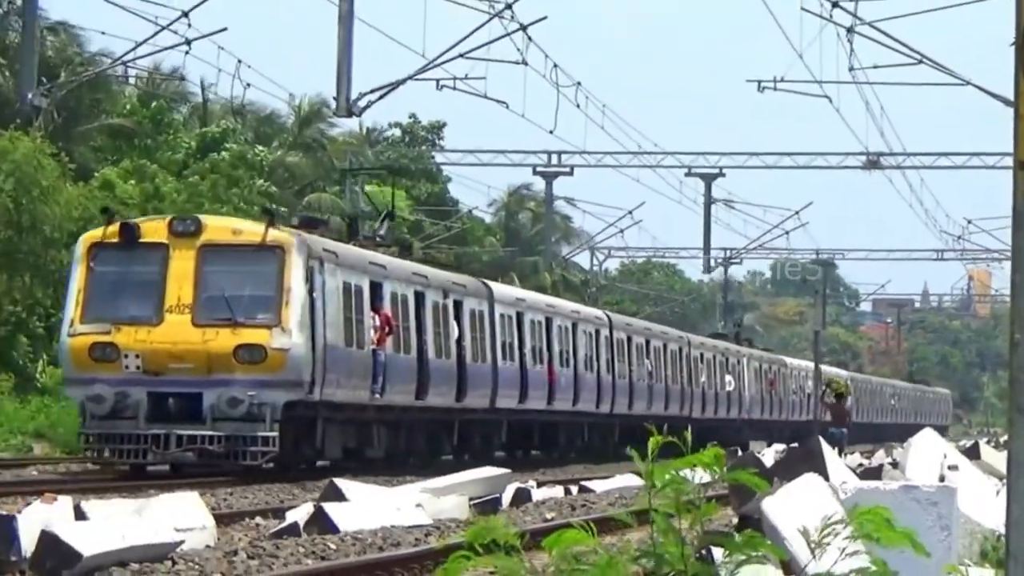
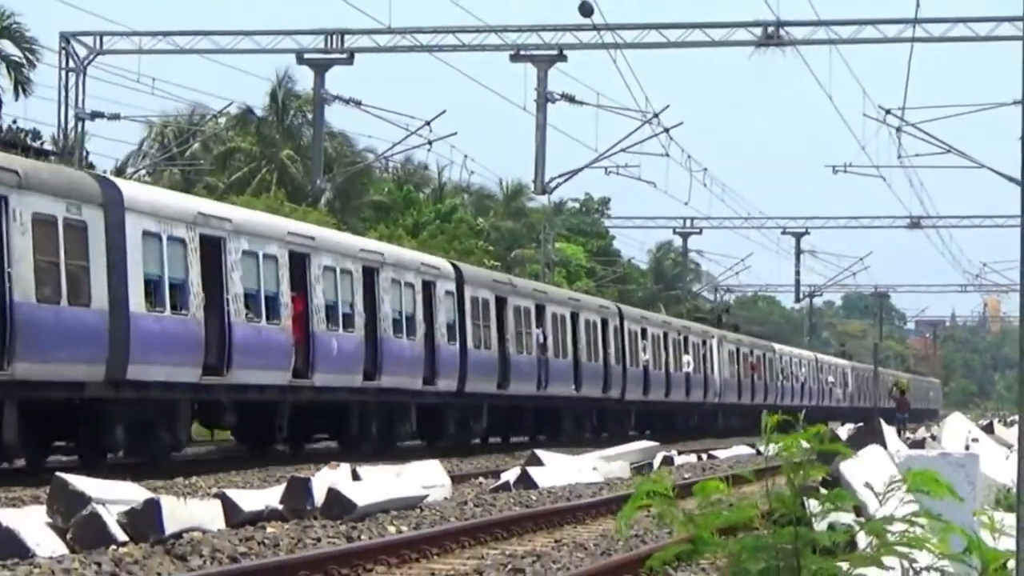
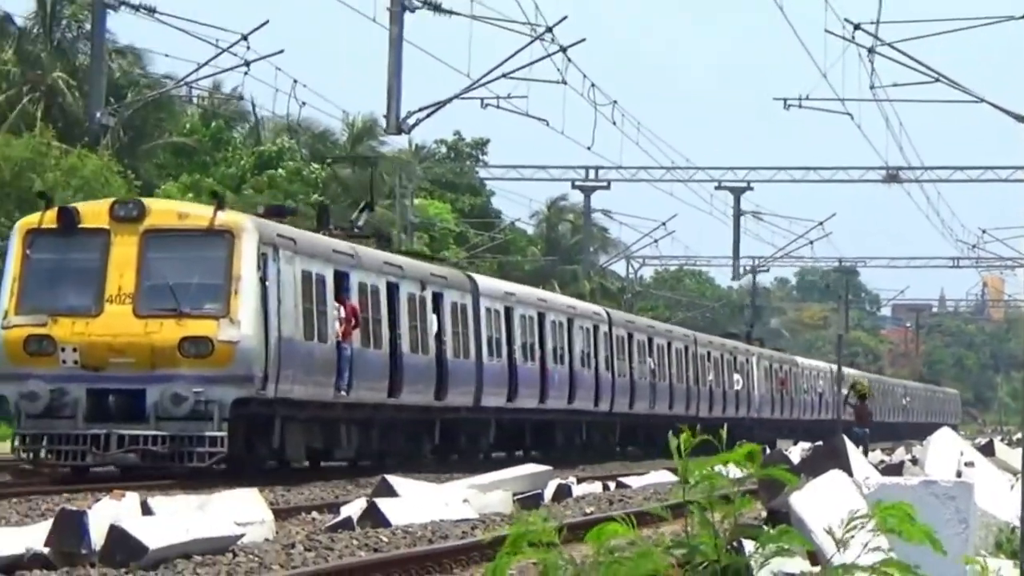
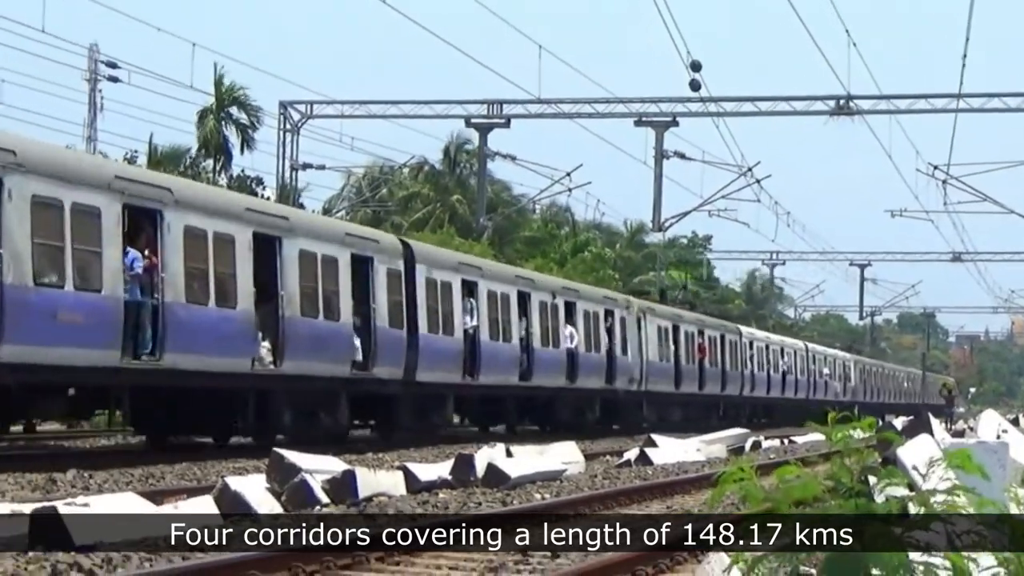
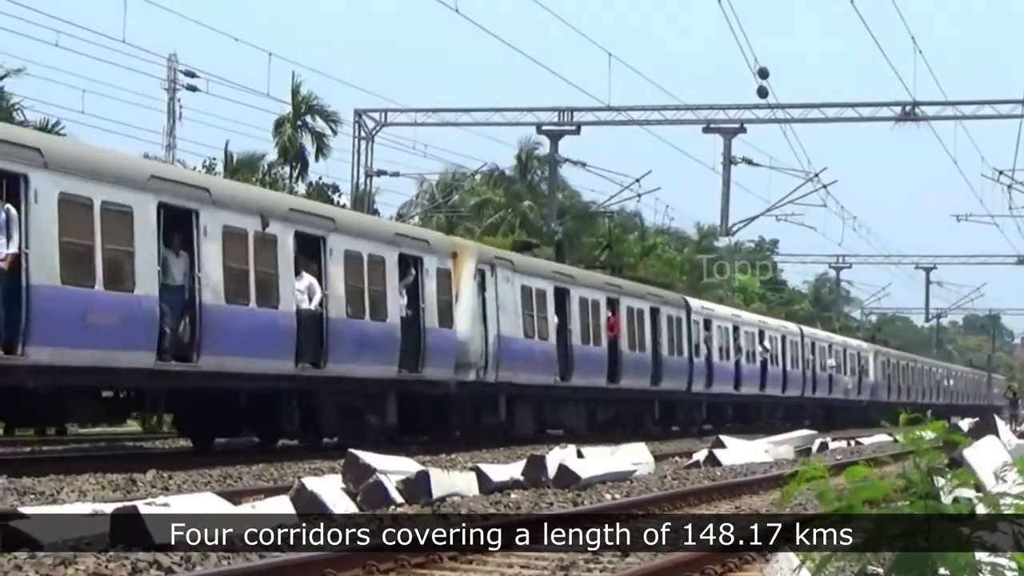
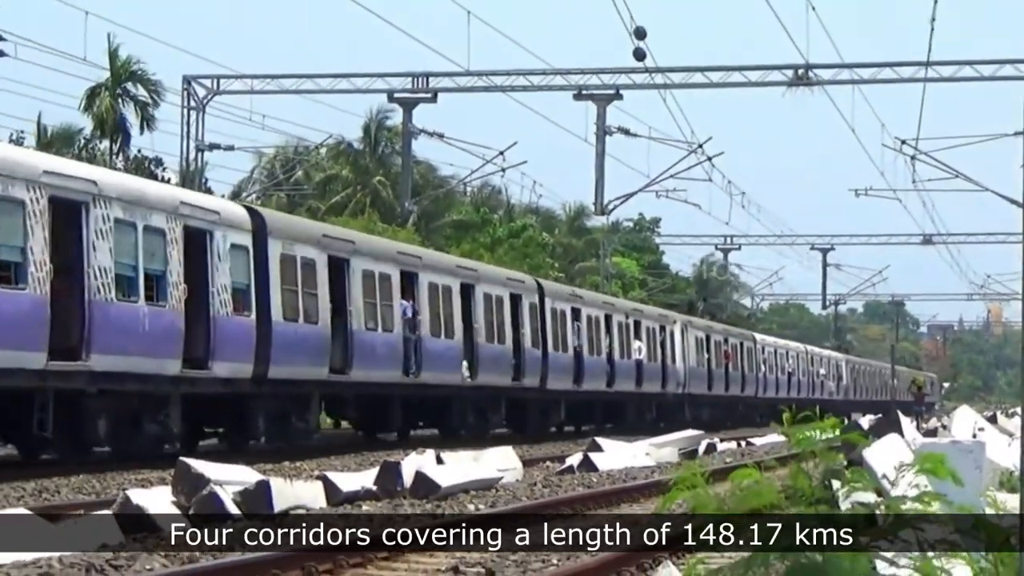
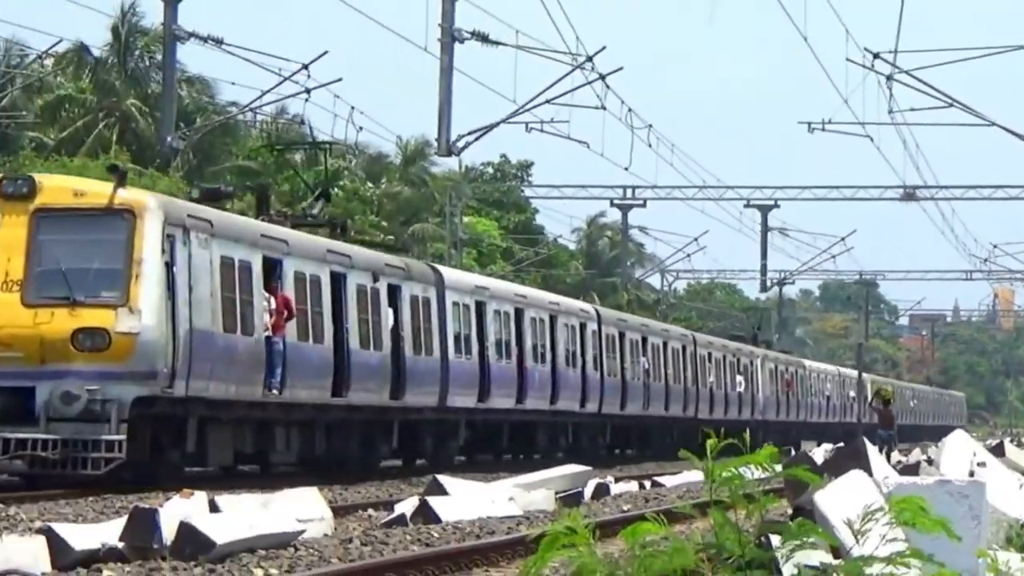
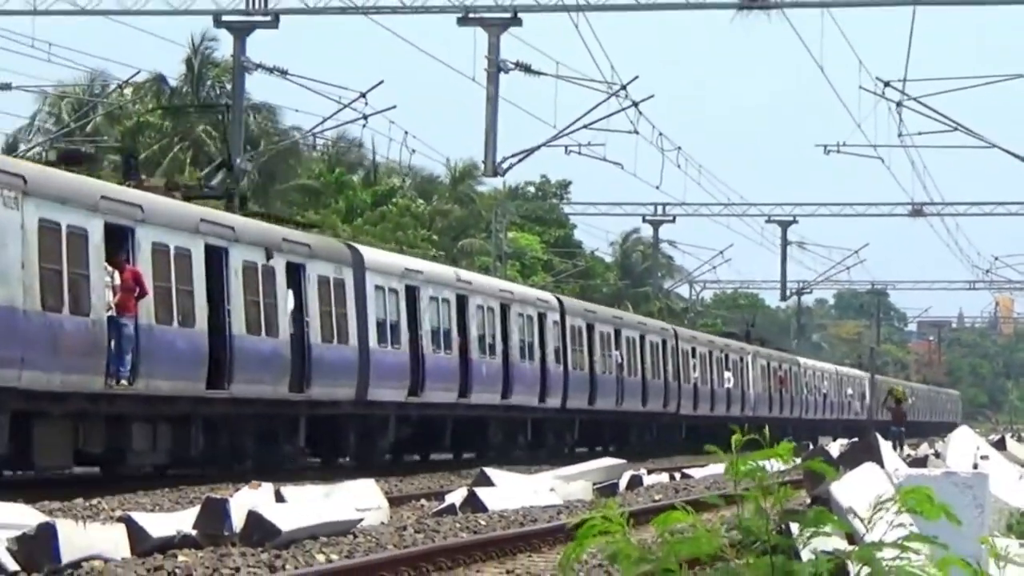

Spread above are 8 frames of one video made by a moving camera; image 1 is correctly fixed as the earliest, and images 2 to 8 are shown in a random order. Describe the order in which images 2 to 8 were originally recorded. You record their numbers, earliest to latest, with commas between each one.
3, 7, 8, 2, 6, 4, 5
